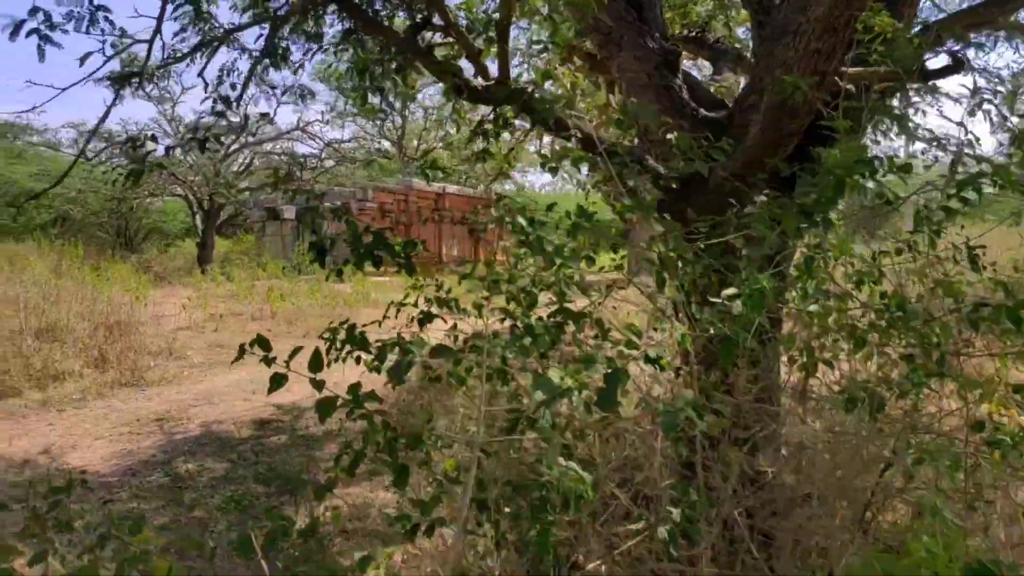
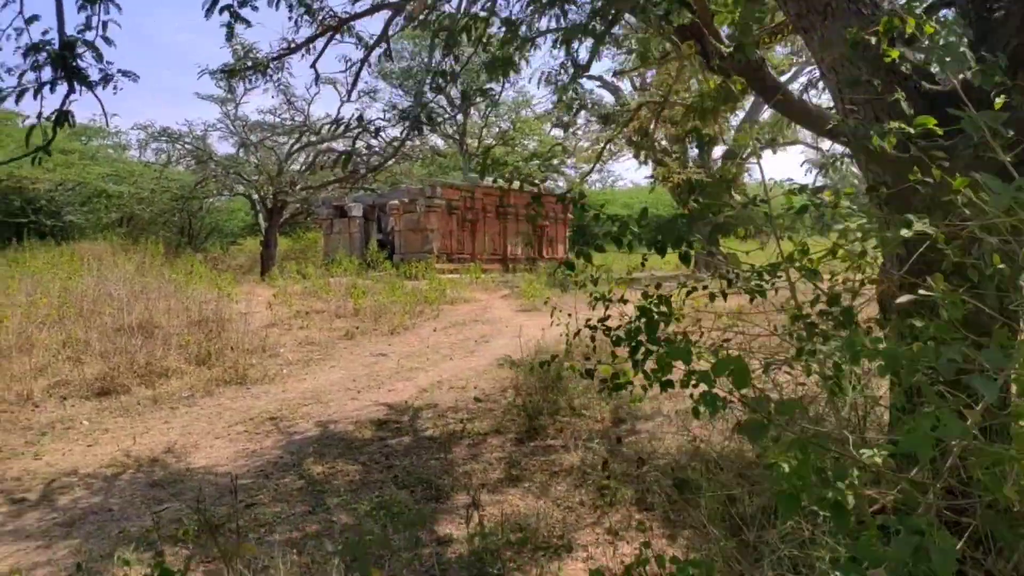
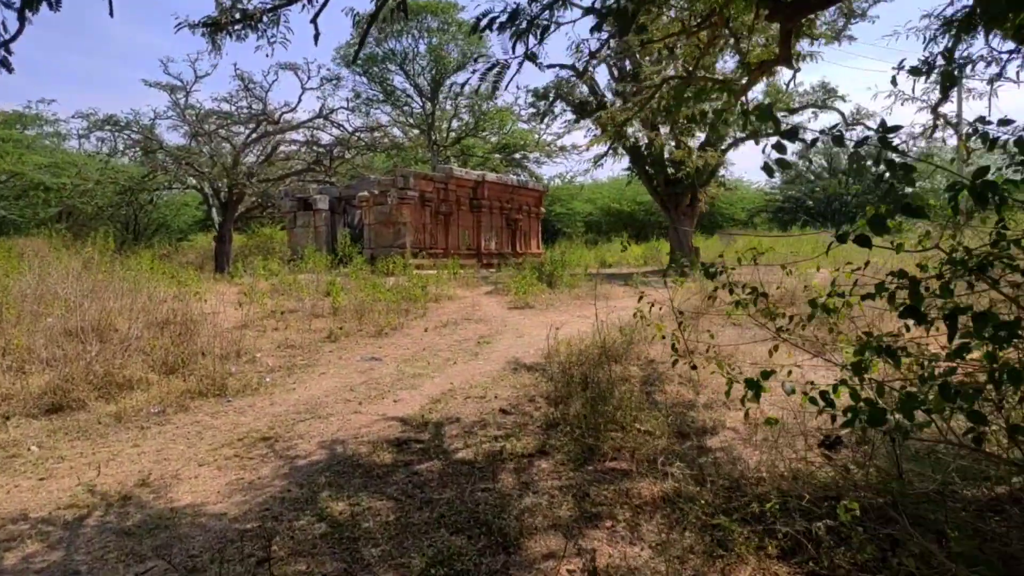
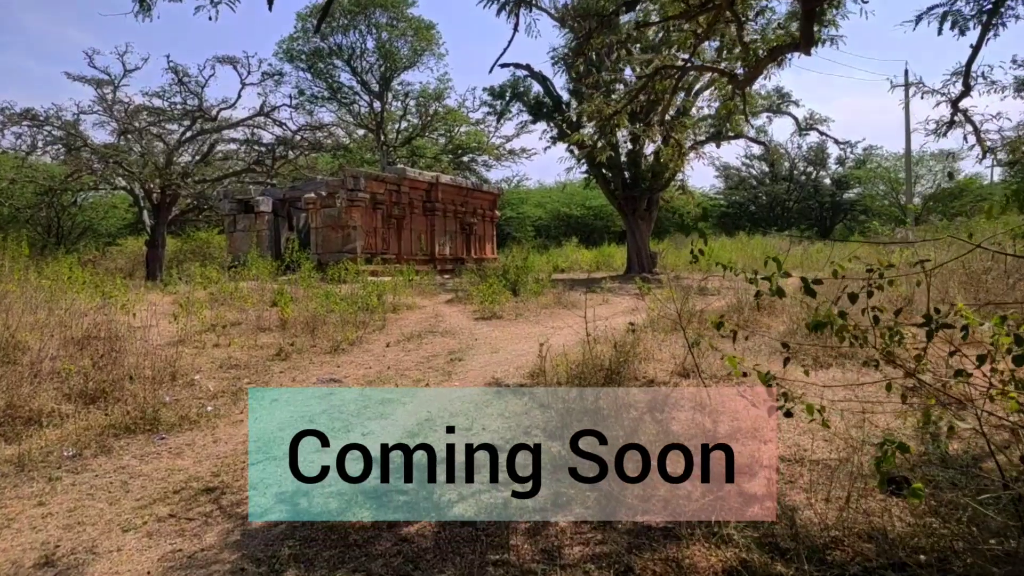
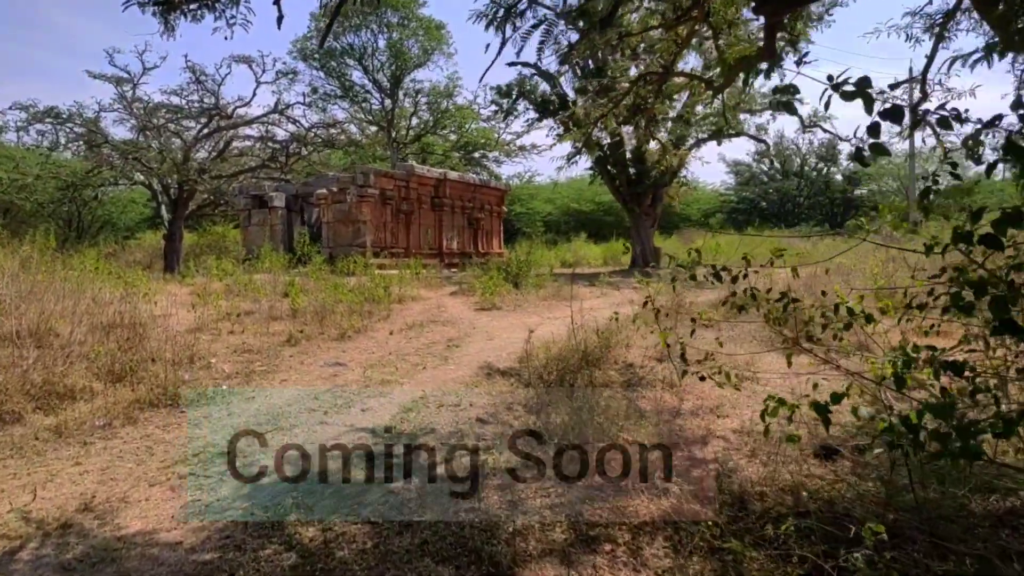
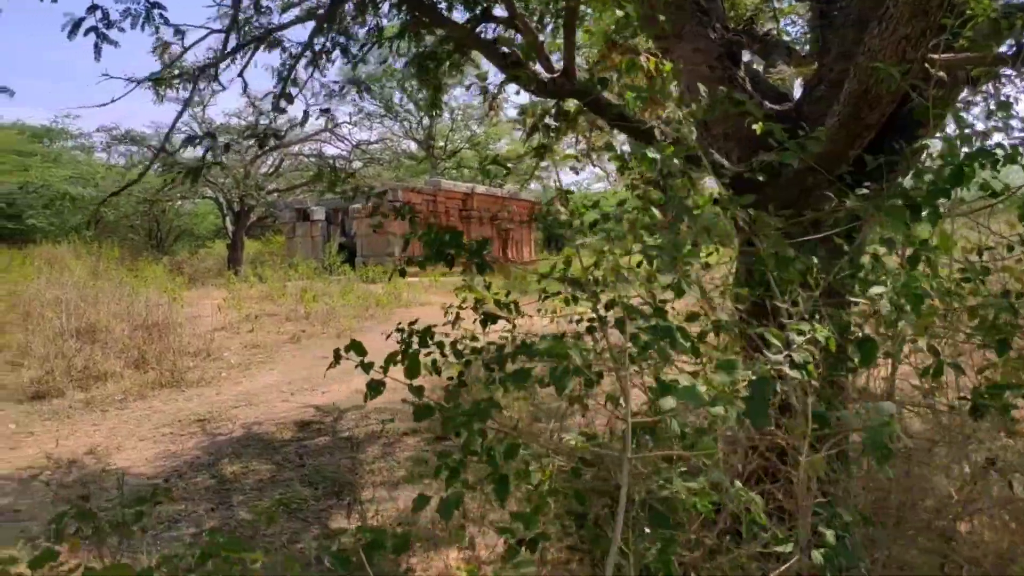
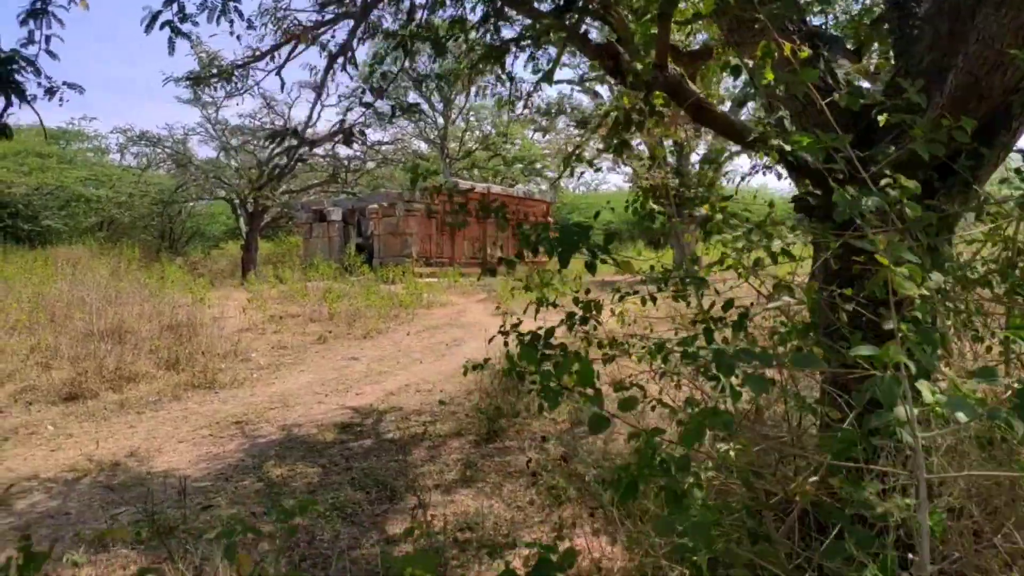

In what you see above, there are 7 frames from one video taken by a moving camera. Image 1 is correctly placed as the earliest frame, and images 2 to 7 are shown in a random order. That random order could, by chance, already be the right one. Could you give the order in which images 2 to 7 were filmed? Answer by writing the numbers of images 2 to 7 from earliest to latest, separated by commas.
6, 7, 2, 3, 5, 4
